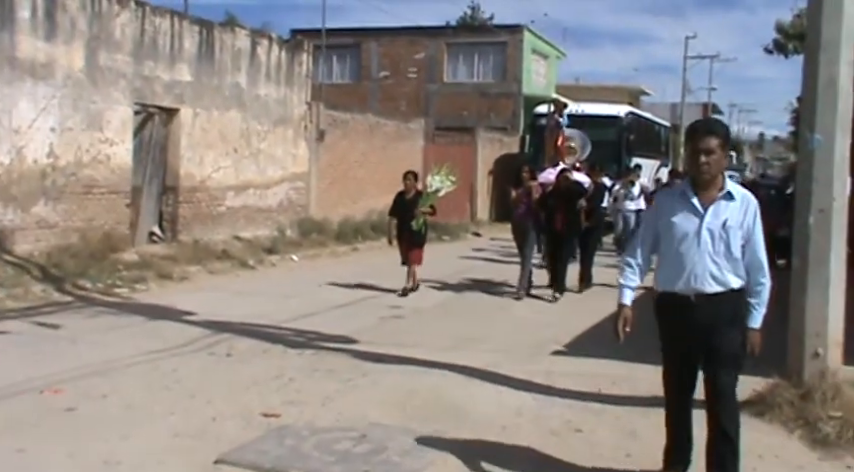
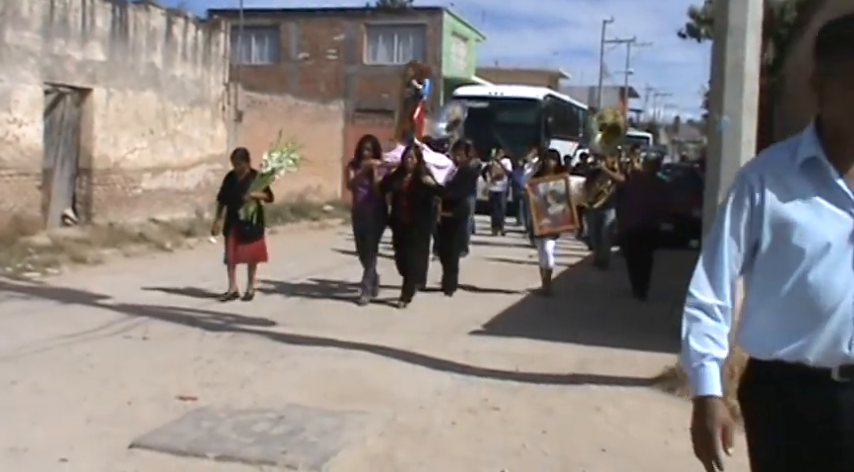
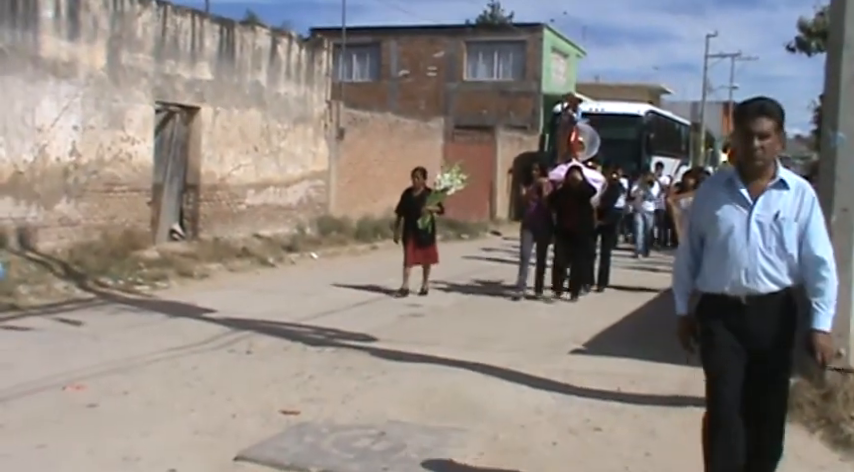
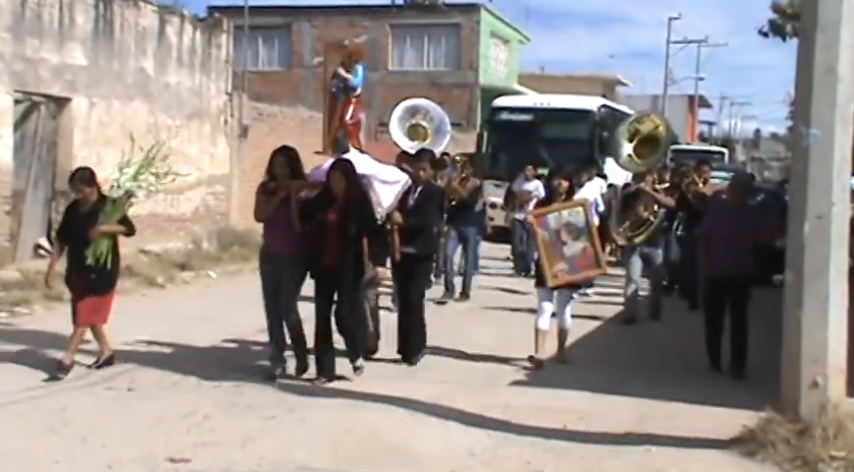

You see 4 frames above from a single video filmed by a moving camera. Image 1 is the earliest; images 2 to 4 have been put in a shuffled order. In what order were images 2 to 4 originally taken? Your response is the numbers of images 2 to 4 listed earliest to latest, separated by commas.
3, 2, 4
